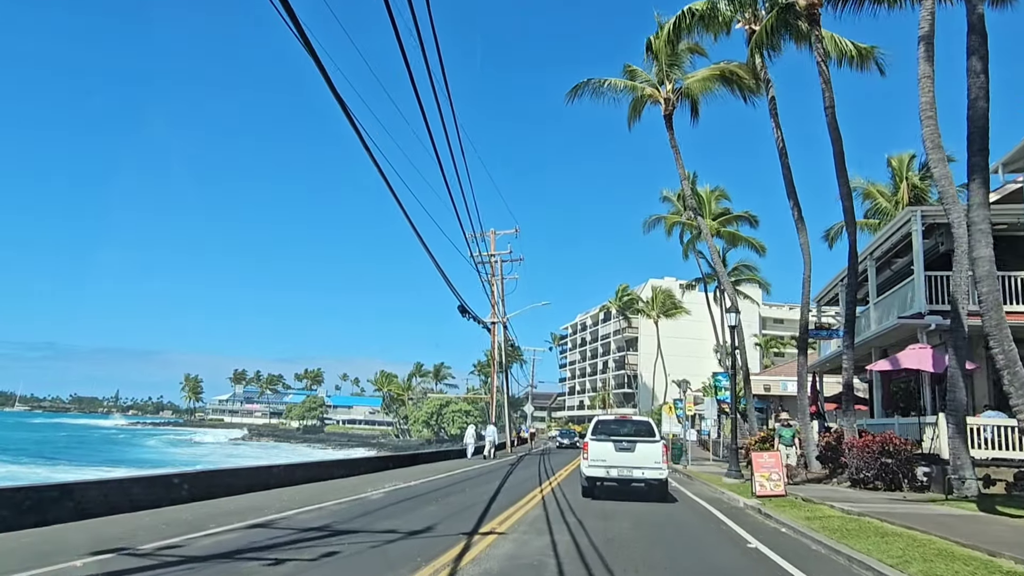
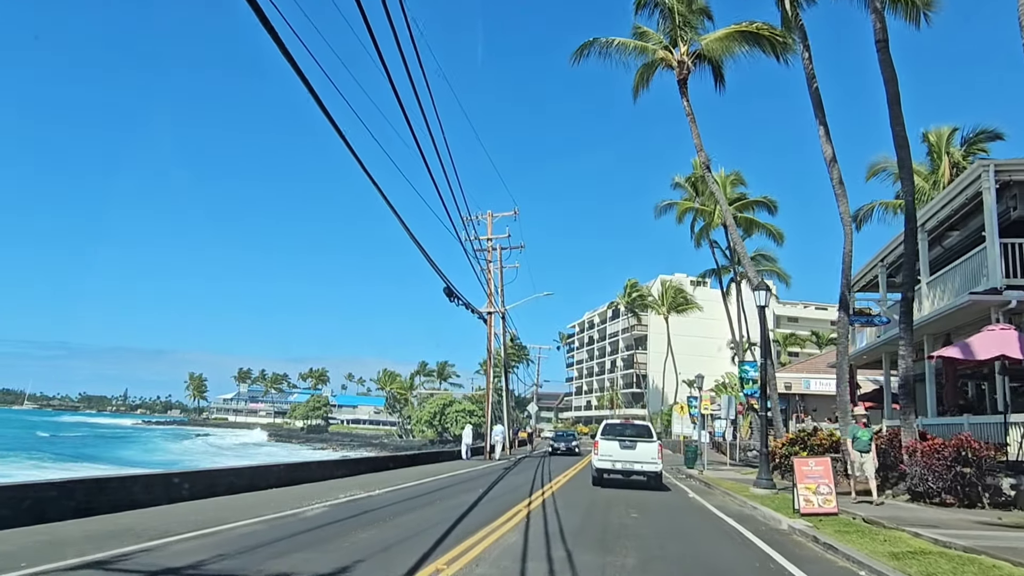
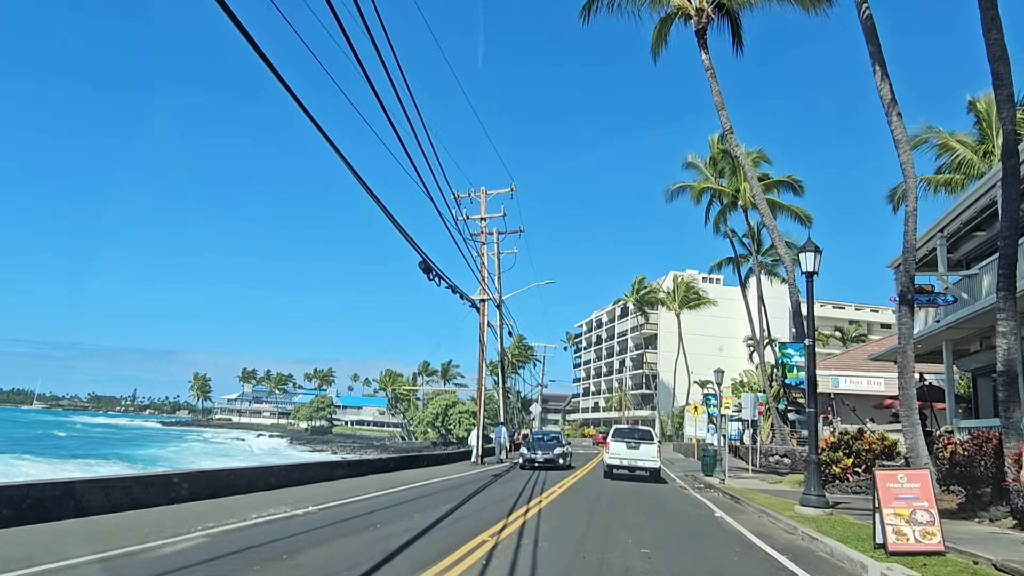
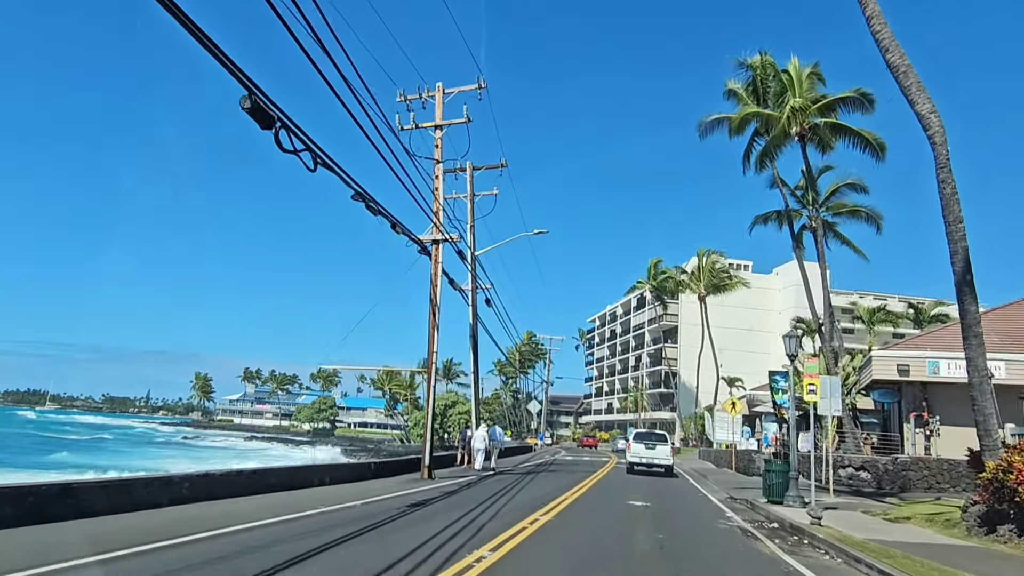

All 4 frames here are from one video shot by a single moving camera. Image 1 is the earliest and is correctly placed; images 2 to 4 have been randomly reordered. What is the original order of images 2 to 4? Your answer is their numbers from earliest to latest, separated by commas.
2, 3, 4
